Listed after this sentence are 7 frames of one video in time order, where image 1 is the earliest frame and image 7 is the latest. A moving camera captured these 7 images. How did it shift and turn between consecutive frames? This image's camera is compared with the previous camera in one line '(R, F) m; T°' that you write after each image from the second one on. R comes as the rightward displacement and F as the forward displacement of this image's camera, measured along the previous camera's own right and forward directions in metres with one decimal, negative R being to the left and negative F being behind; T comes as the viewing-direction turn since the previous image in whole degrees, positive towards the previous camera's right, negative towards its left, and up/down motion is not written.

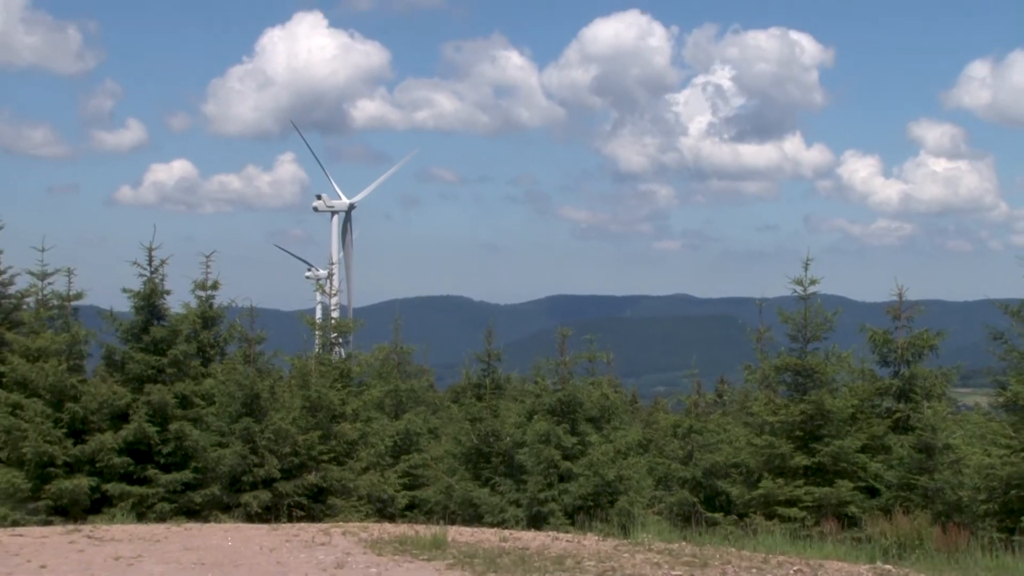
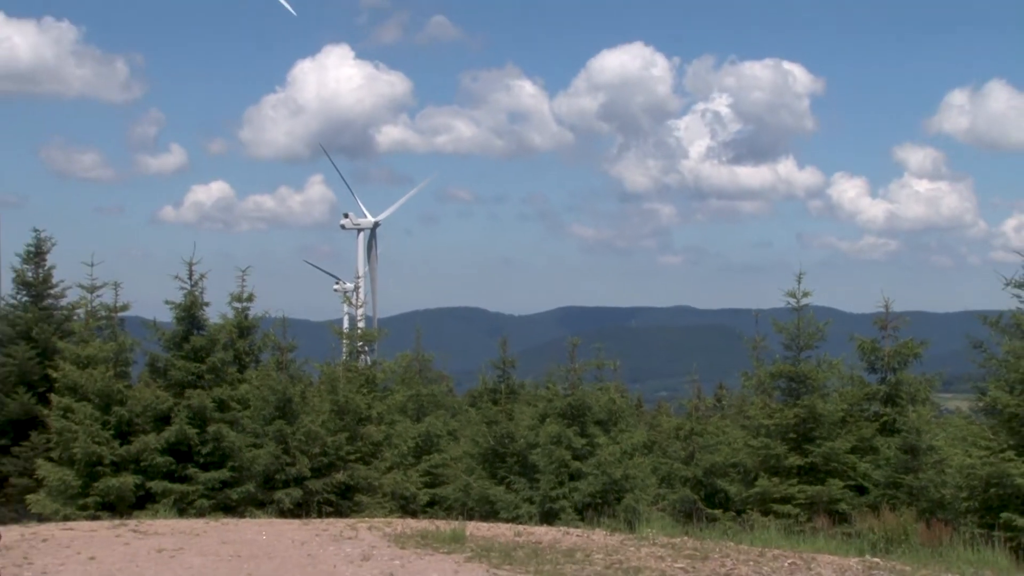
(-0.1, -1.1) m; 0°
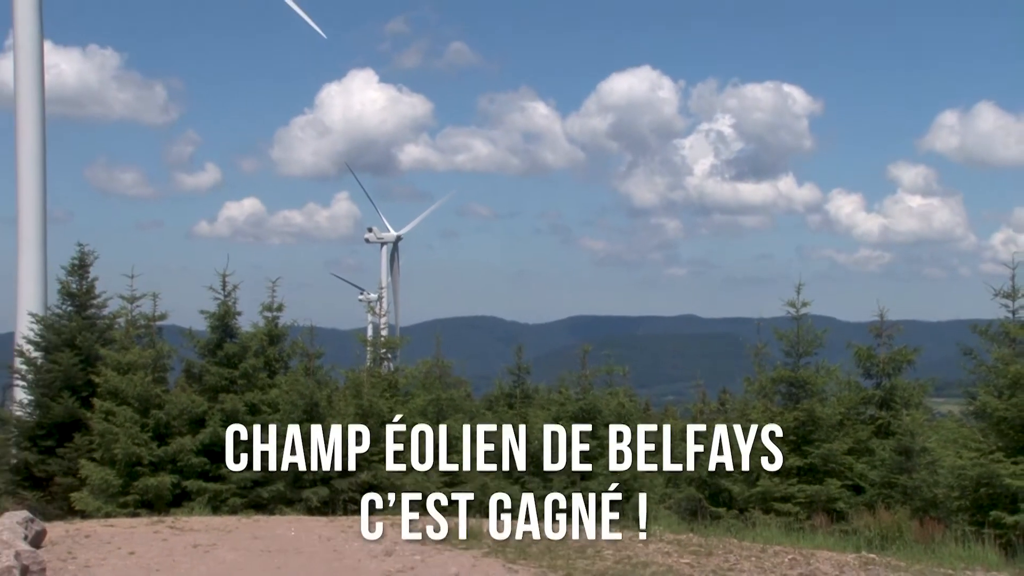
(-0.1, -0.9) m; -1°
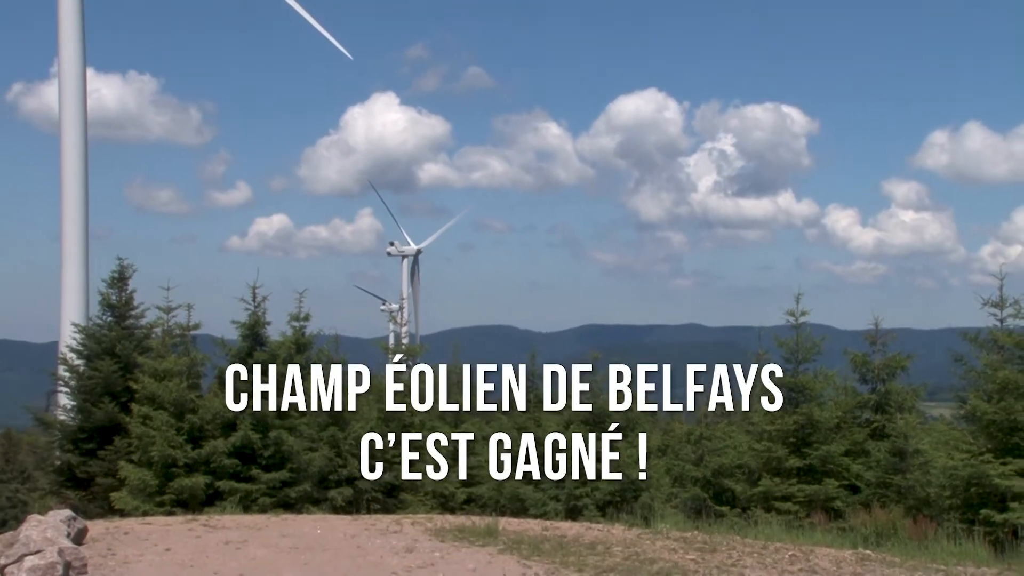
(-0.1, -0.9) m; 0°
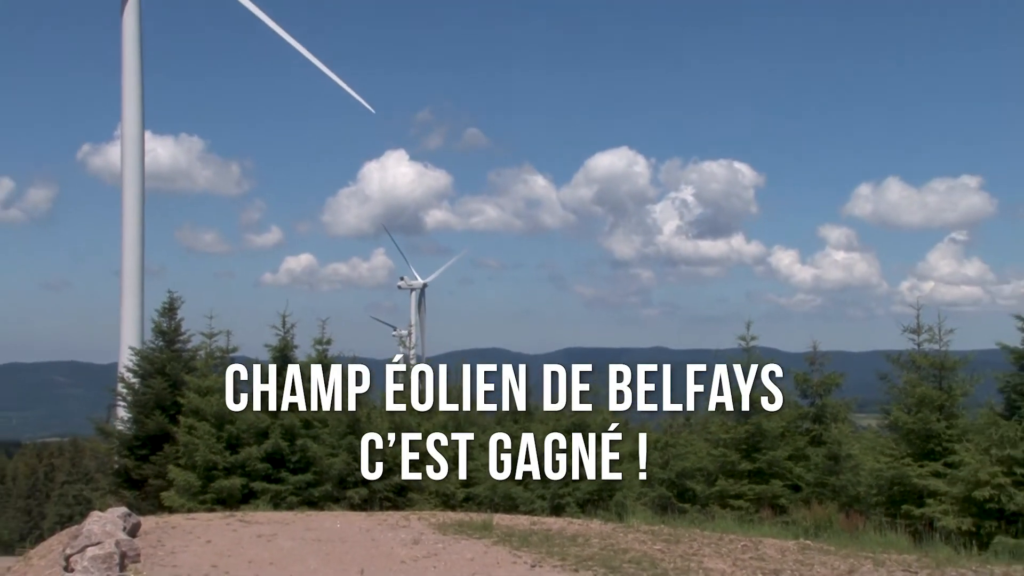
(-0.1, -2.9) m; +1°
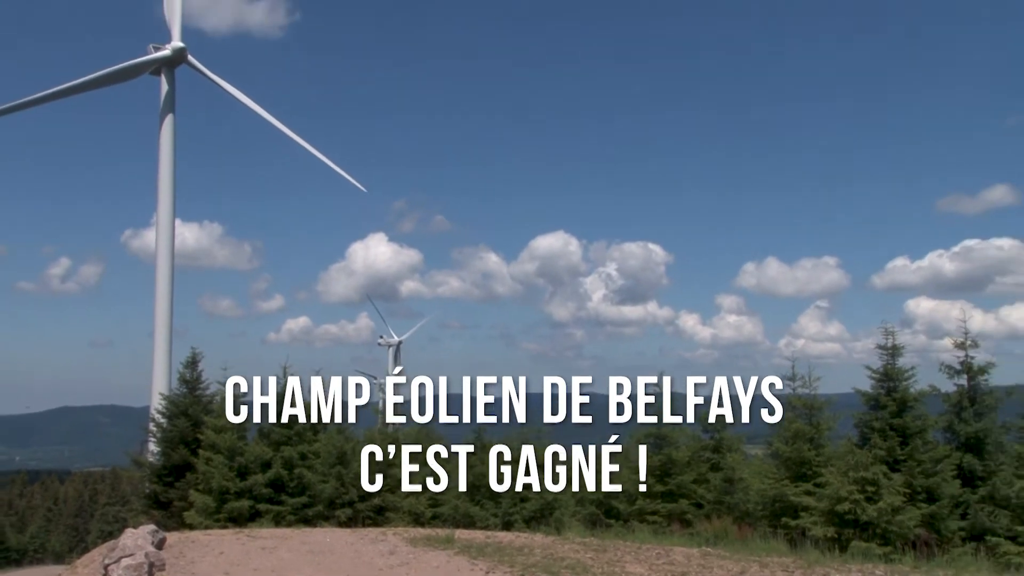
(0.0, -4.7) m; +2°
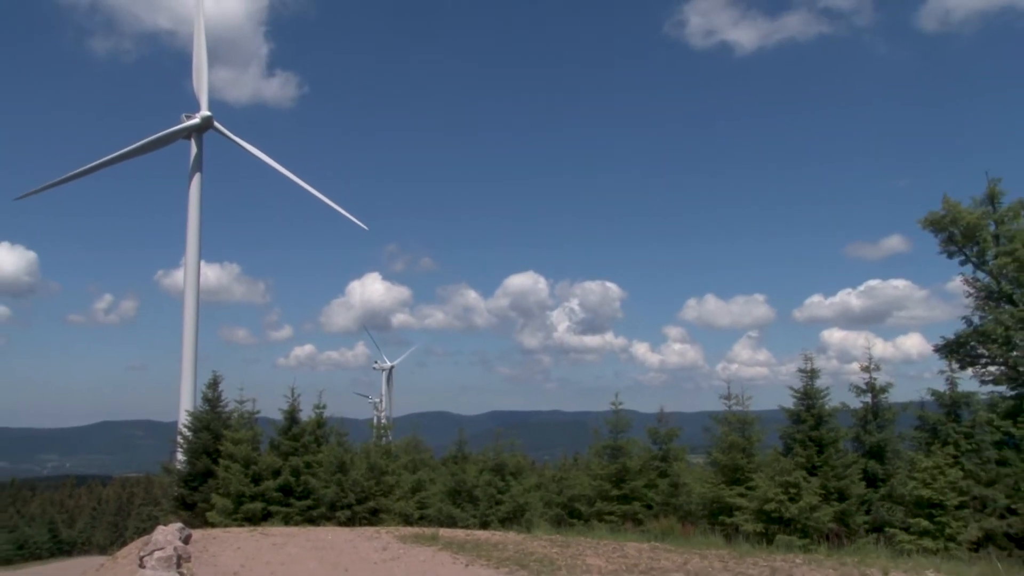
(+0.2, -4.1) m; +1°
